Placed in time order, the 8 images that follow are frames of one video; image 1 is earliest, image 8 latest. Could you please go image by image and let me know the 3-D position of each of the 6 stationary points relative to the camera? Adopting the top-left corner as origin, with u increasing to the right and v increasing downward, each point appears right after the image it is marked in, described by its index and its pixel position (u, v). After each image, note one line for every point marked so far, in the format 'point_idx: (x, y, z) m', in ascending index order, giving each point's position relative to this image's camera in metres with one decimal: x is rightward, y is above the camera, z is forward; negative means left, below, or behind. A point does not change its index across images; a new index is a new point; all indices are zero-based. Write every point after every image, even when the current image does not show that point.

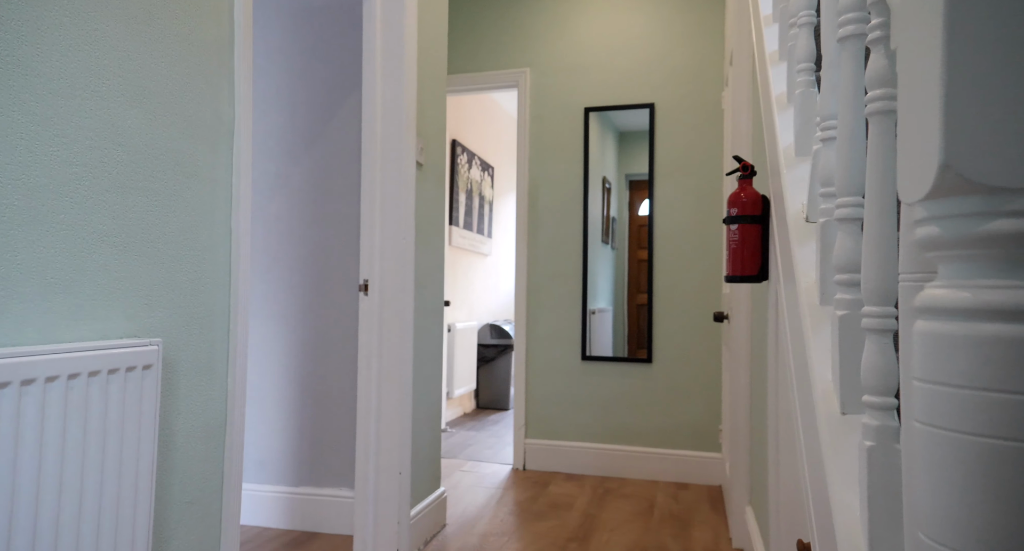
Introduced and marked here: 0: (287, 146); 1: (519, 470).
0: (-0.8, +0.4, +2.5) m
1: (0.0, -0.8, +3.2) m
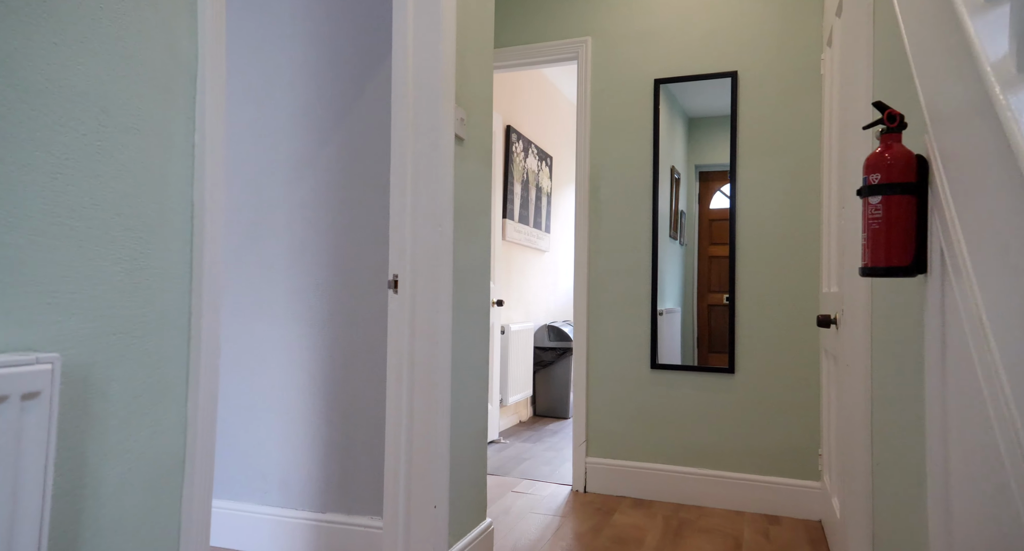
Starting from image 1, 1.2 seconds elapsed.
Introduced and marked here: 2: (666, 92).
0: (-0.6, +0.5, +2.2) m
1: (+0.3, -0.8, +2.8) m
2: (+0.6, +0.7, +2.8) m
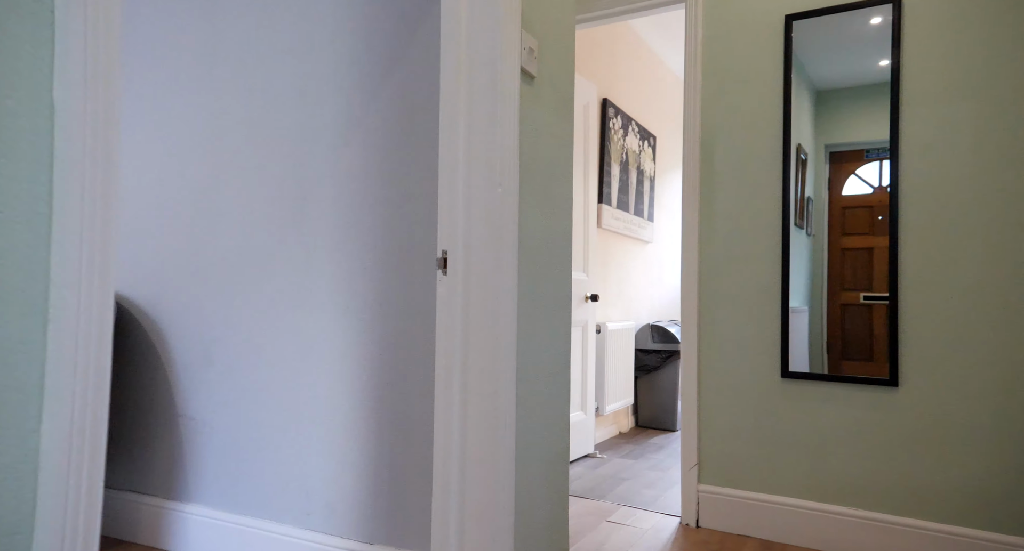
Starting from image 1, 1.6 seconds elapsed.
0: (-0.4, +0.5, +1.8) m
1: (+0.5, -0.8, +2.3) m
2: (+0.9, +0.7, +2.2) m
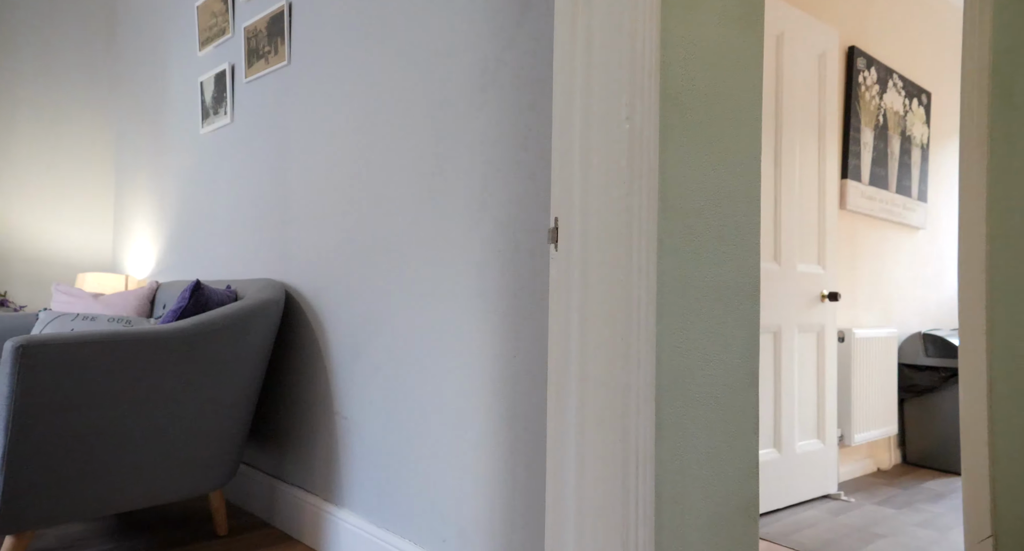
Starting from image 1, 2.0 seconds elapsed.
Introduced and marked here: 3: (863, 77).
0: (0.0, +0.5, +1.5) m
1: (+1.0, -0.8, +1.6) m
2: (+1.3, +0.8, +1.5) m
3: (+1.3, +0.7, +2.6) m
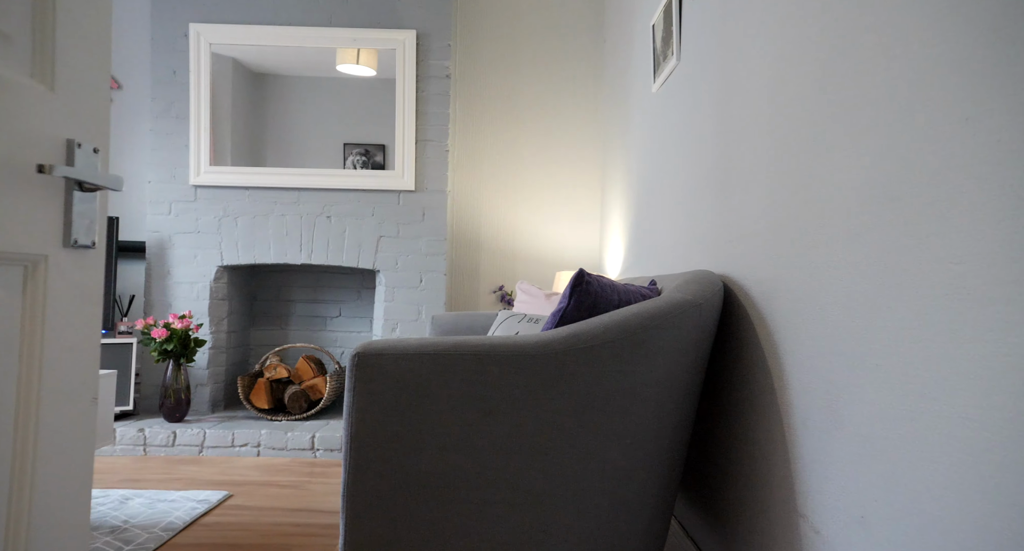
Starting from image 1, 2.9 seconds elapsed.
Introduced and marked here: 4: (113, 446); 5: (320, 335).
0: (+0.5, +0.6, +0.5) m
1: (+1.3, -0.7, -0.2) m
2: (+1.4, +0.8, -0.5) m
3: (+2.1, +0.7, +0.4) m
4: (-1.9, -0.8, +3.5) m
5: (-1.1, -0.3, +4.1) m
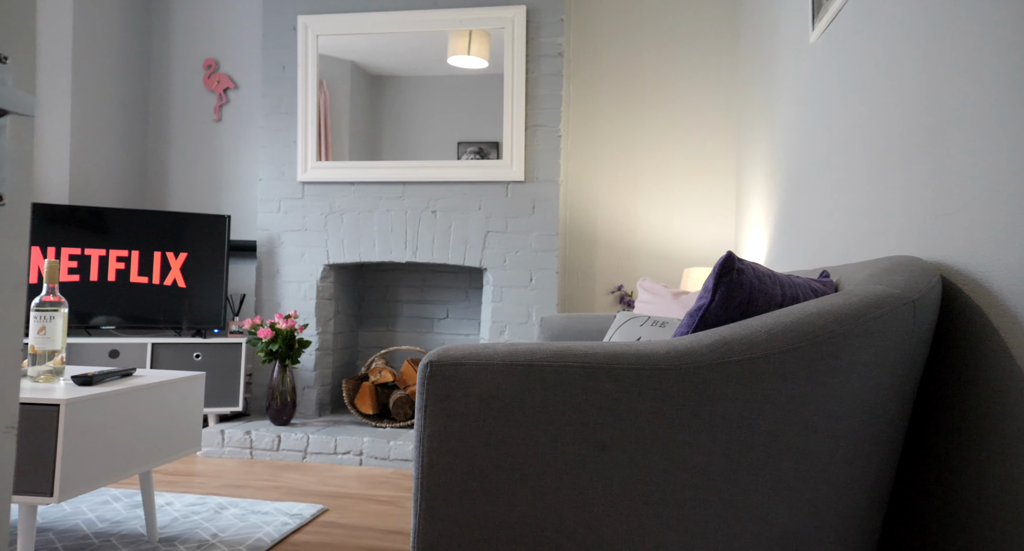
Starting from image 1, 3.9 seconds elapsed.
0: (+0.5, +0.6, +0.1) m
1: (+1.2, -0.7, -0.7) m
2: (+1.3, +0.8, -1.0) m
3: (+2.1, +0.8, -0.2) m
4: (-1.4, -0.8, +3.4) m
5: (-0.4, -0.3, +3.9) m
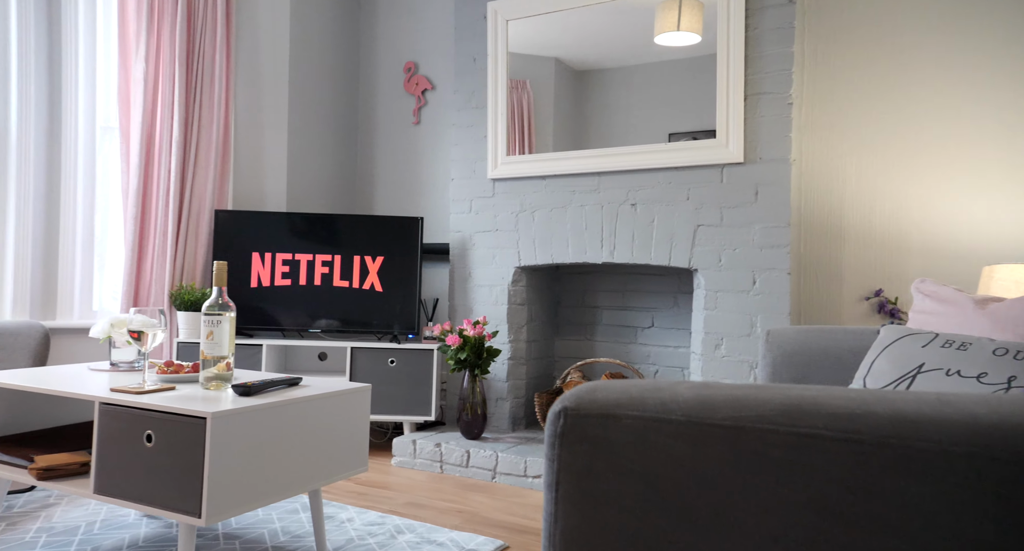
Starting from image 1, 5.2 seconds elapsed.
0: (+0.4, +0.6, -0.5) m
1: (+0.8, -0.7, -1.4) m
2: (+0.8, +0.9, -1.7) m
3: (+1.9, +0.8, -1.2) m
4: (-0.4, -0.8, +3.3) m
5: (+0.6, -0.3, +3.5) m
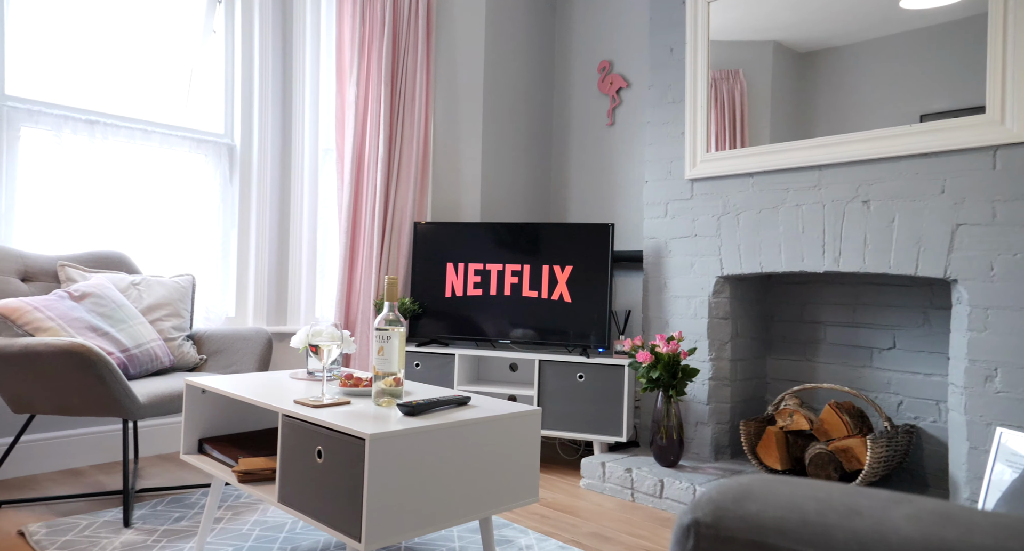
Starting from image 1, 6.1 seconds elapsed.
0: (+0.1, +0.6, -0.8) m
1: (+0.4, -0.7, -1.8) m
2: (+0.3, +0.9, -2.1) m
3: (+1.4, +0.8, -1.9) m
4: (+0.4, -0.9, +3.0) m
5: (+1.4, -0.4, +2.9) m
